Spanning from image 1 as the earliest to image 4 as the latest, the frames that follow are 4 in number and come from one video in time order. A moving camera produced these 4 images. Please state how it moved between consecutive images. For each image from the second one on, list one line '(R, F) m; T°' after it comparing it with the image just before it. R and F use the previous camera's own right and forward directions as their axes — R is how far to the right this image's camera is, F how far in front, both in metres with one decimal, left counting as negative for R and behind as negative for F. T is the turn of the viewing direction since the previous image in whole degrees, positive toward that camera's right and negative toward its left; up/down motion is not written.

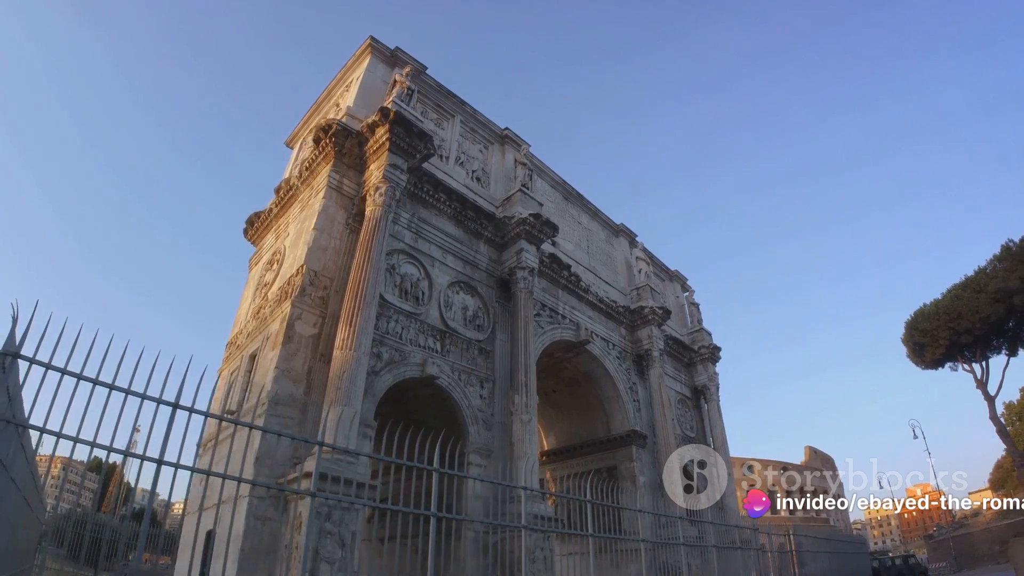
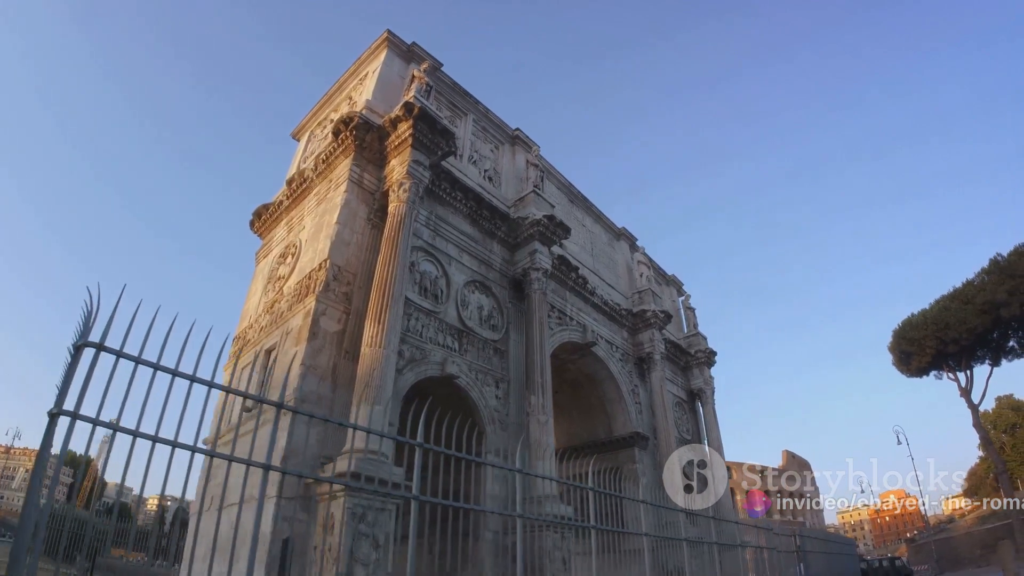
(-0.9, 0.0) m; +3°
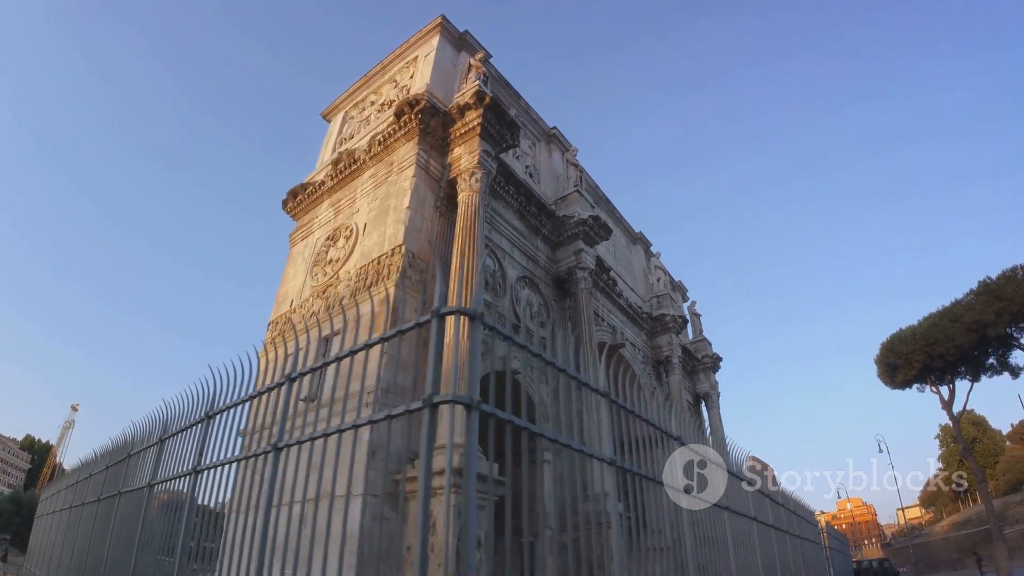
(-2.2, +0.2) m; +5°
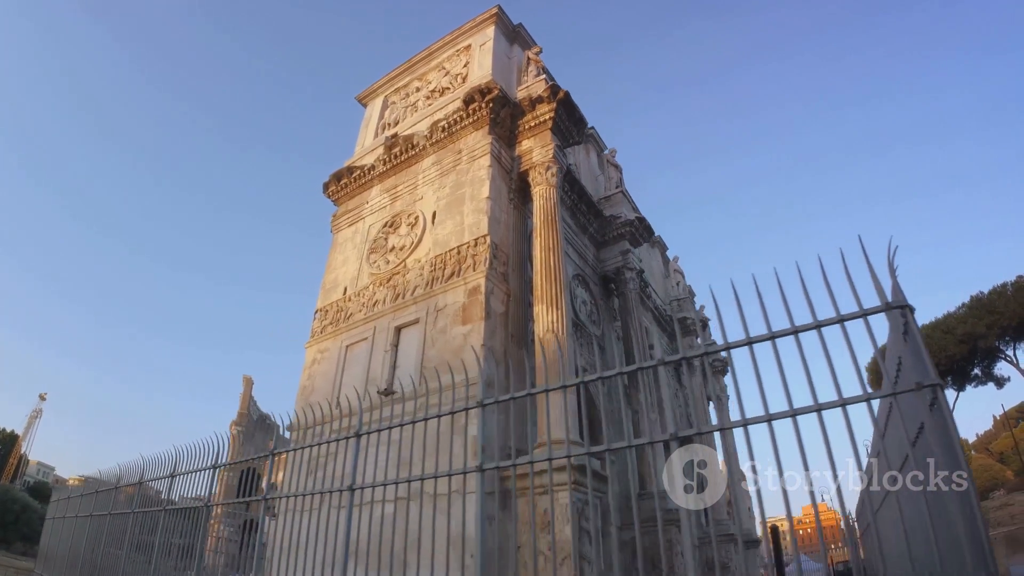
(-2.1, +0.2) m; +5°
